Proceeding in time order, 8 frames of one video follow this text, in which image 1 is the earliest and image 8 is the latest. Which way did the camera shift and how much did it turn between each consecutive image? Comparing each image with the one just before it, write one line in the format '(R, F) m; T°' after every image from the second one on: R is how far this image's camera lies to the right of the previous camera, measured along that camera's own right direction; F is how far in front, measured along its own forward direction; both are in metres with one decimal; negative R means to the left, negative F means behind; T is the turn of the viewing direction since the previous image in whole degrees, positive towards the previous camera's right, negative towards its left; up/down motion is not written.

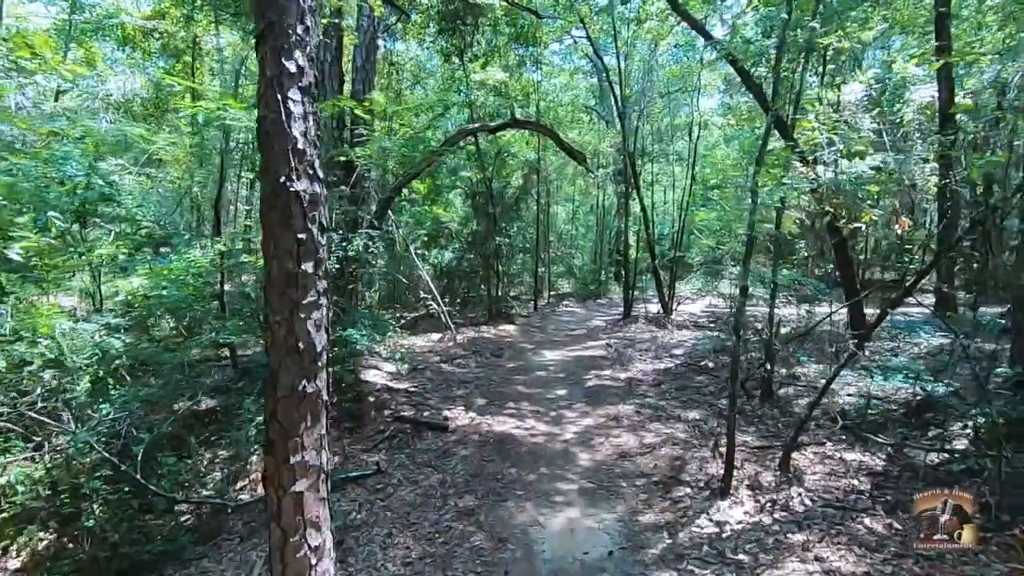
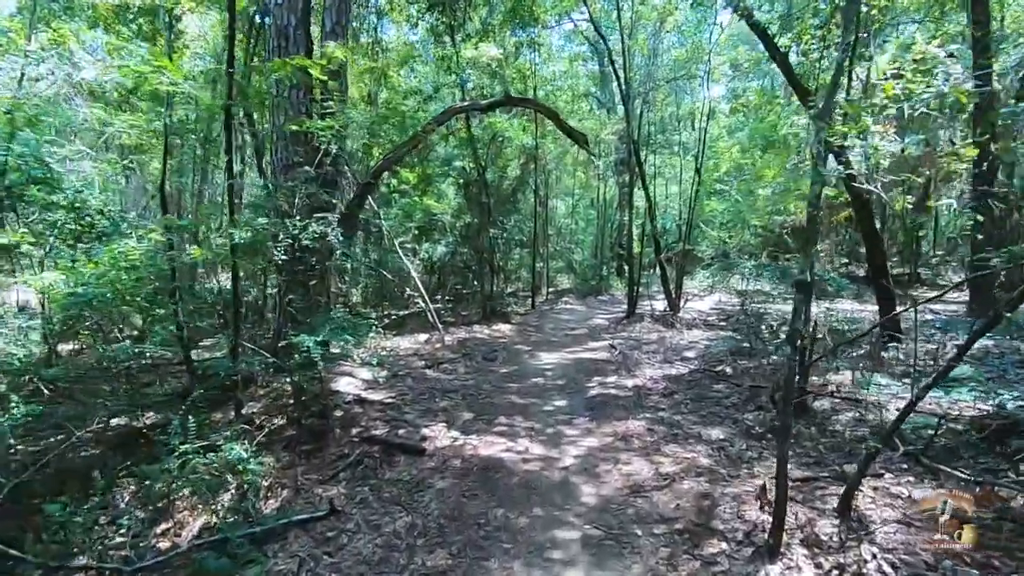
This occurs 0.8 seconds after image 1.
(+0.1, +1.0) m; 0°
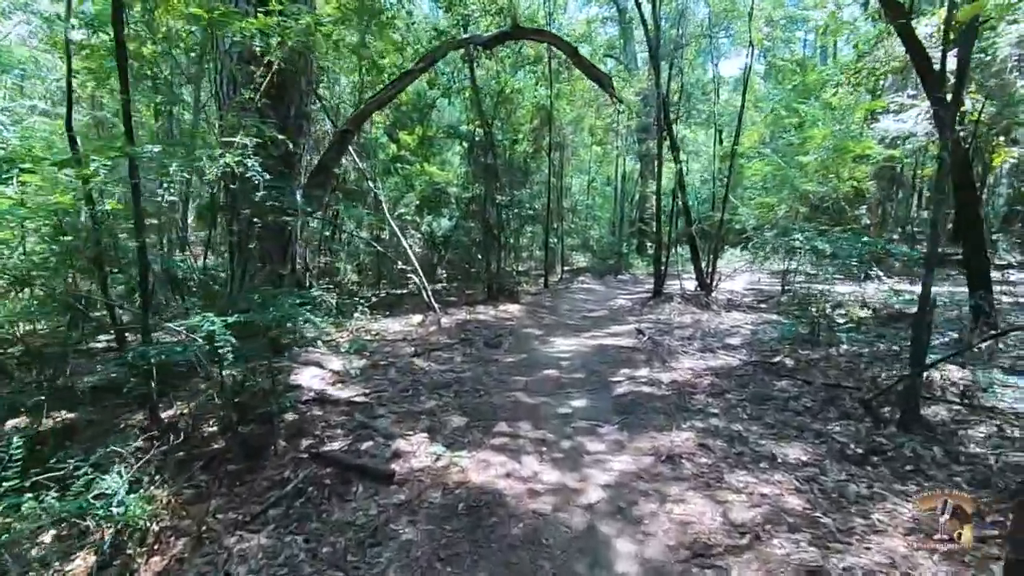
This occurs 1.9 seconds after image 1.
(+0.1, +1.5) m; -1°
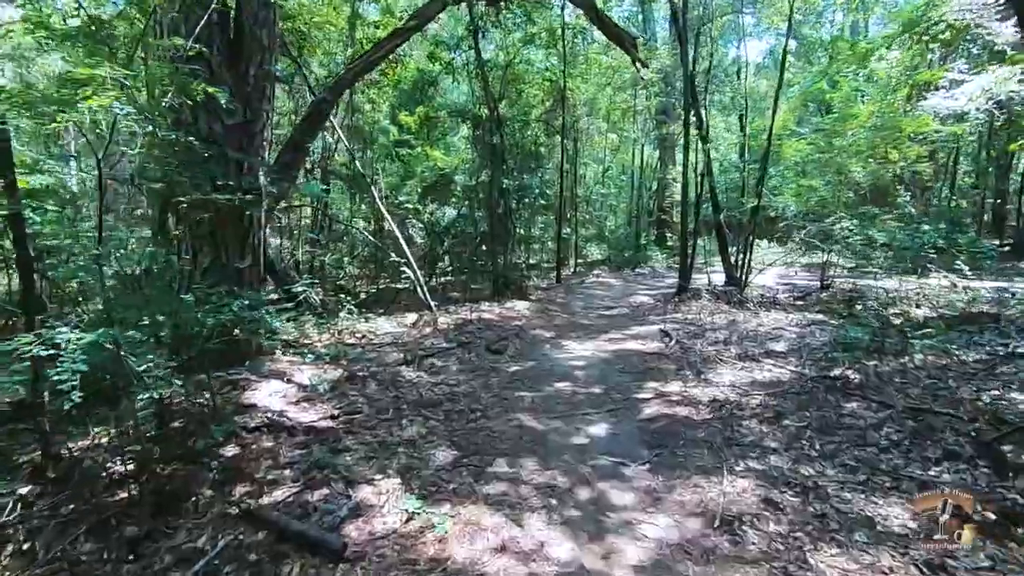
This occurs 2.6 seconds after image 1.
(+0.1, +1.1) m; -1°
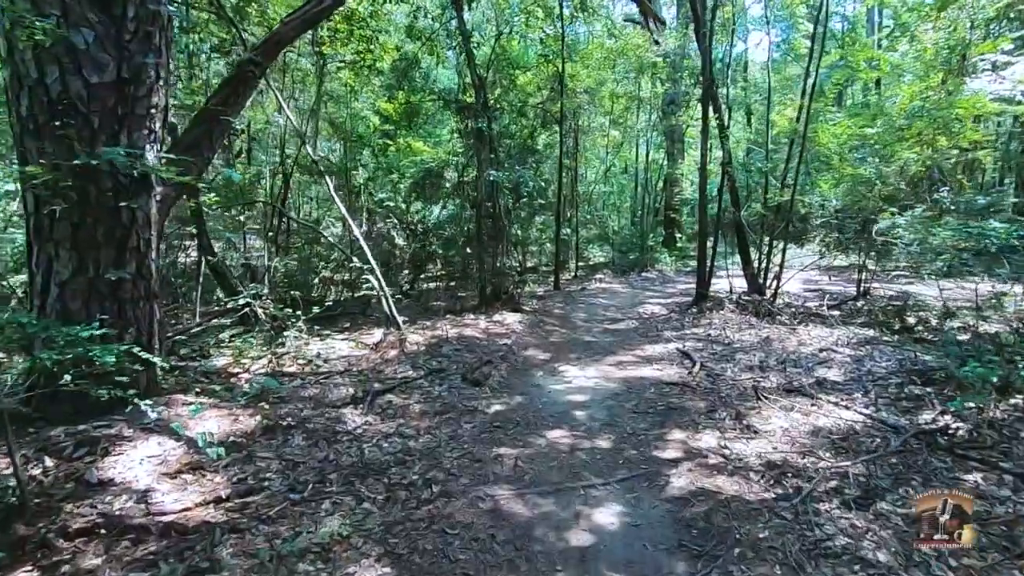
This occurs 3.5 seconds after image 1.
(+0.2, +1.4) m; 0°
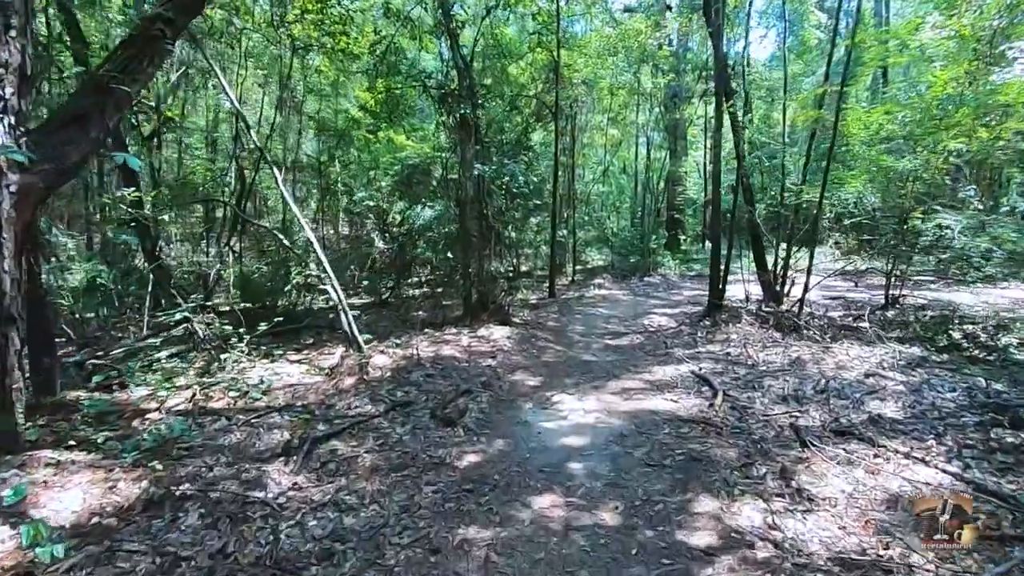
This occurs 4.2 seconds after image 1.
(+0.1, +1.0) m; 0°
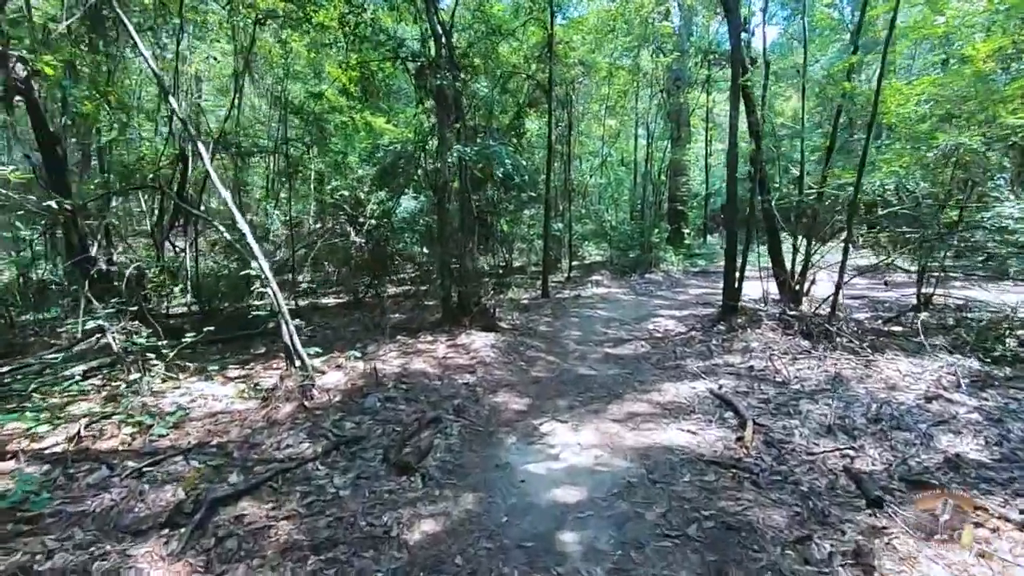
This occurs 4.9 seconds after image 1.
(+0.1, +1.0) m; 0°
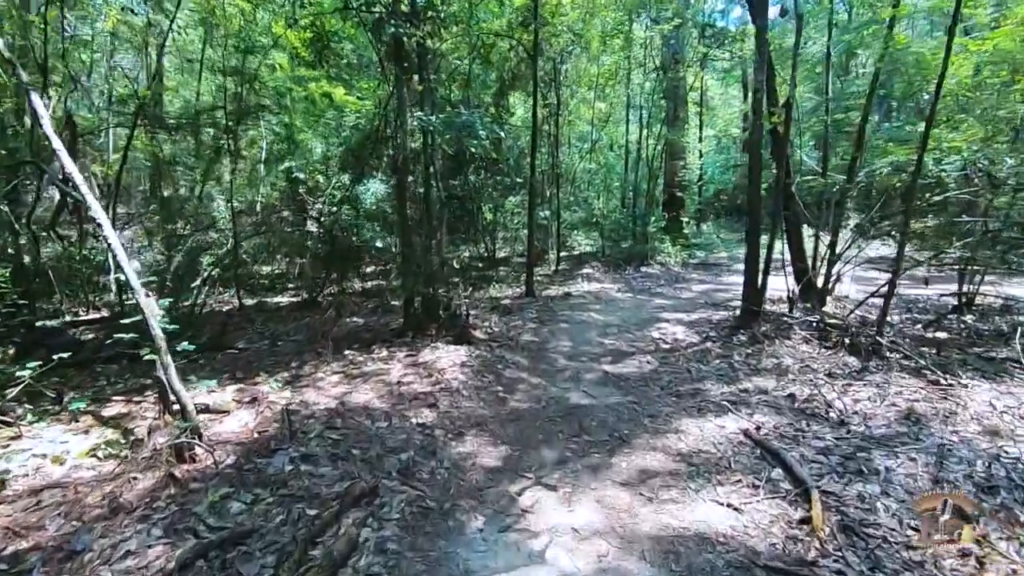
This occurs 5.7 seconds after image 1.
(+0.1, +1.2) m; +1°
